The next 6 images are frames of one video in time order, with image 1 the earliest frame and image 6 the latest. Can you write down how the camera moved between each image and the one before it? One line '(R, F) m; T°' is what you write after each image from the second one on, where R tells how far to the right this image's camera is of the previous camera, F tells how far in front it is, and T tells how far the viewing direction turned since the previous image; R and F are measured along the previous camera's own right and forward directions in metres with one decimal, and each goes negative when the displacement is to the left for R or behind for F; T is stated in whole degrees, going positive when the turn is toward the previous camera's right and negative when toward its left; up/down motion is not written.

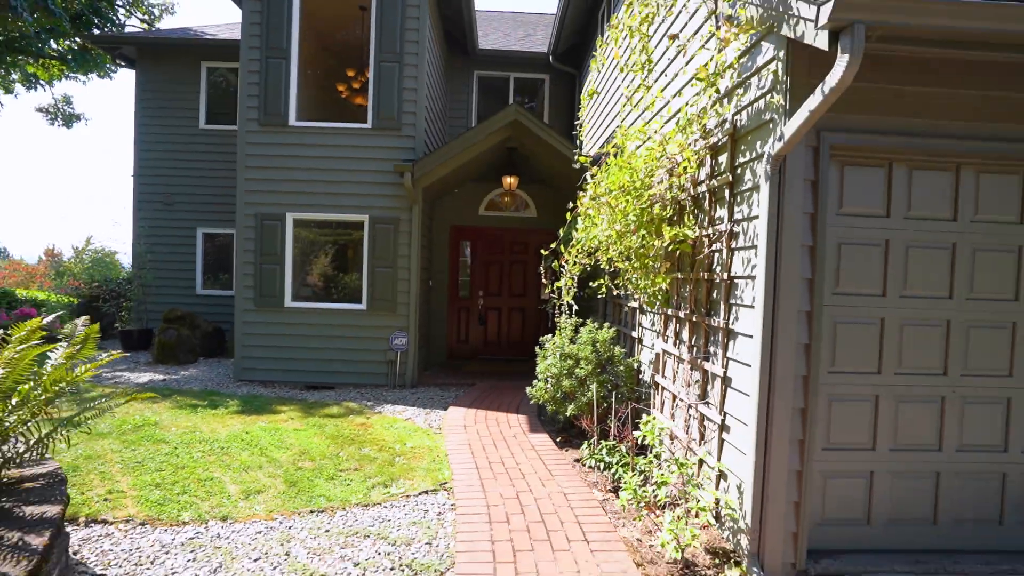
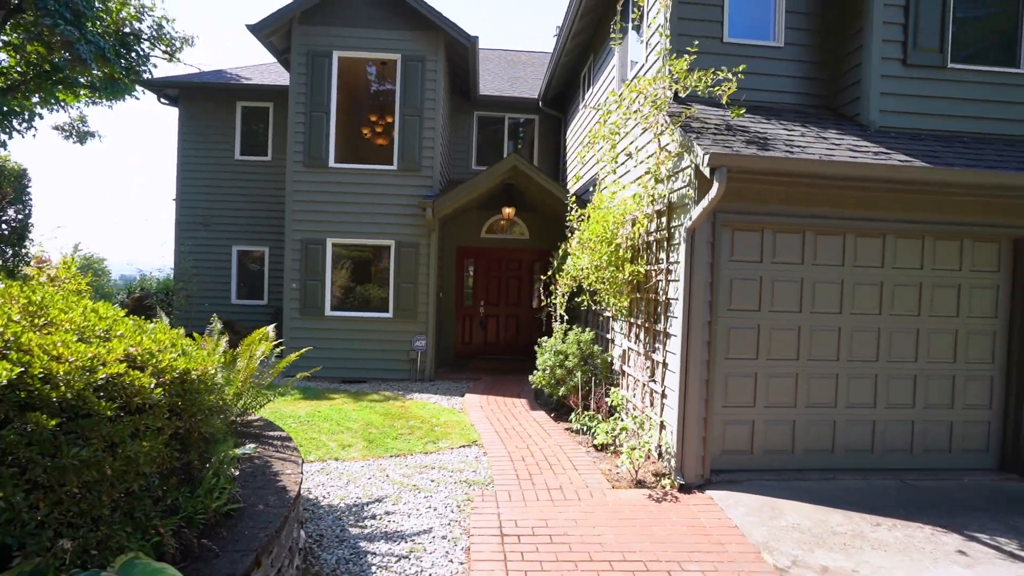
(-0.3, -1.7) m; +2°
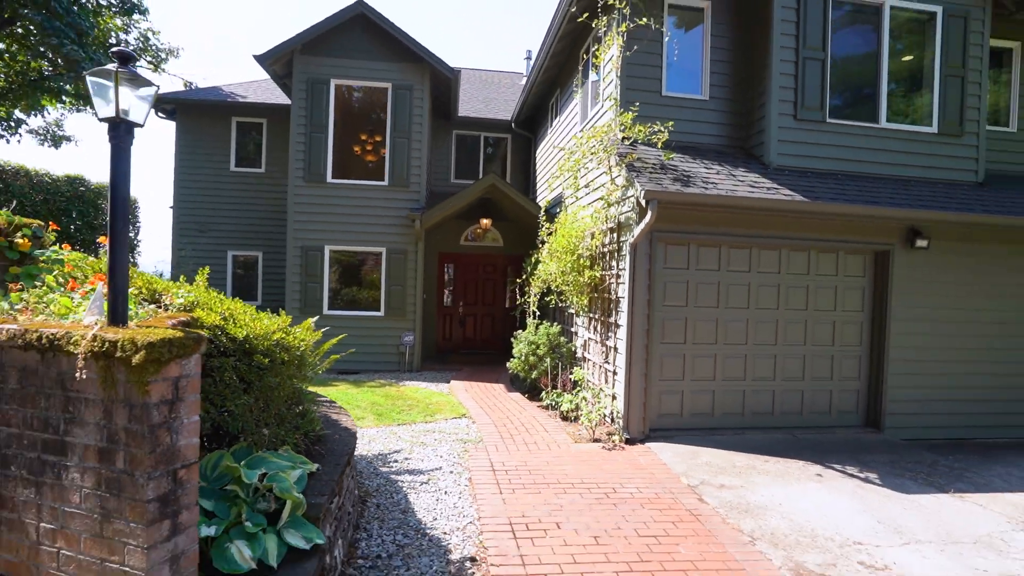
(-0.2, -1.3) m; +3°
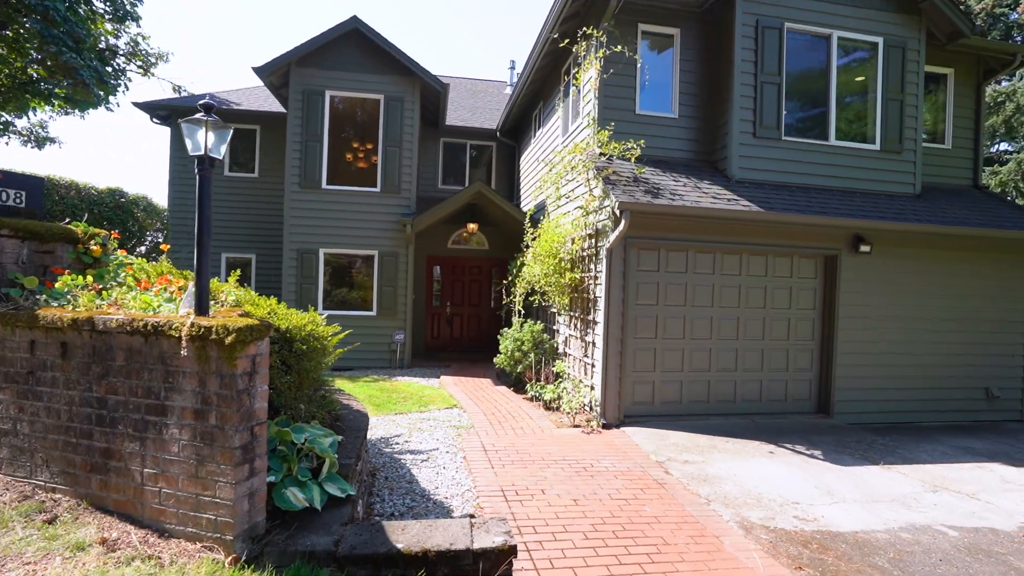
(-0.1, -0.6) m; +2°
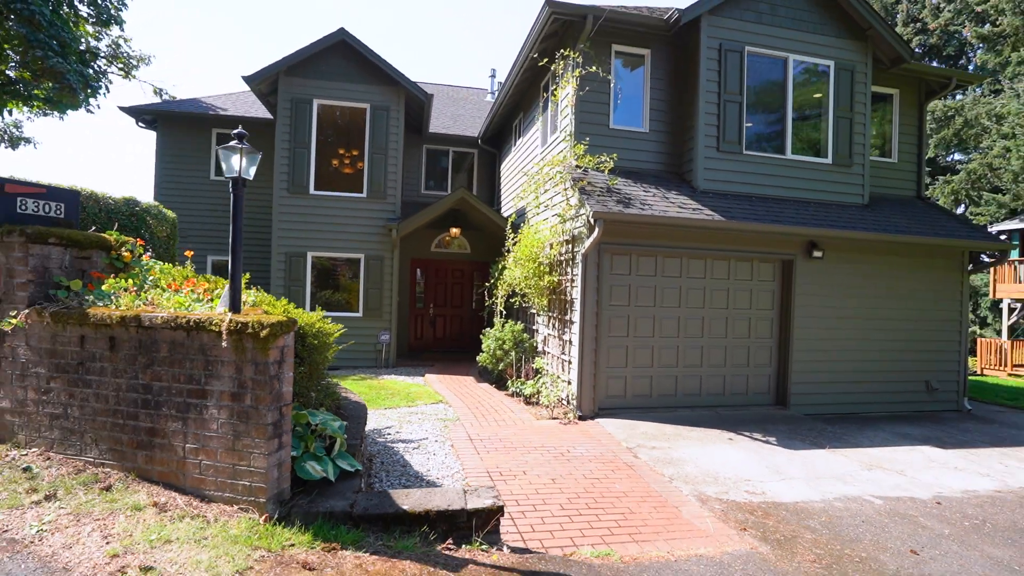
(0.0, -0.5) m; +2°
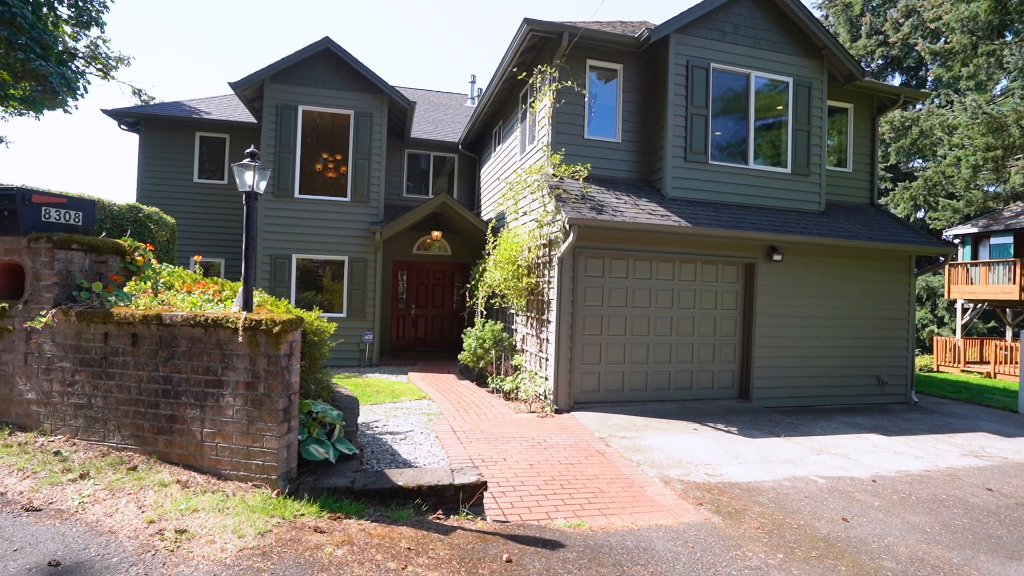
(0.0, -0.4) m; +2°
